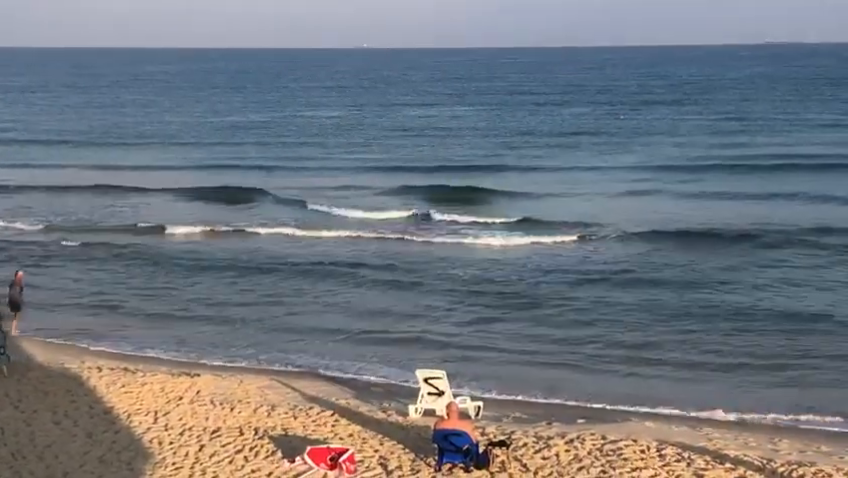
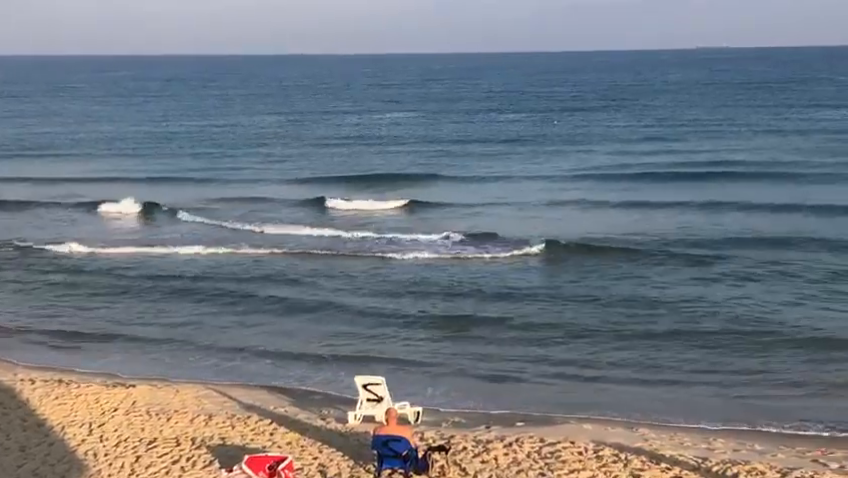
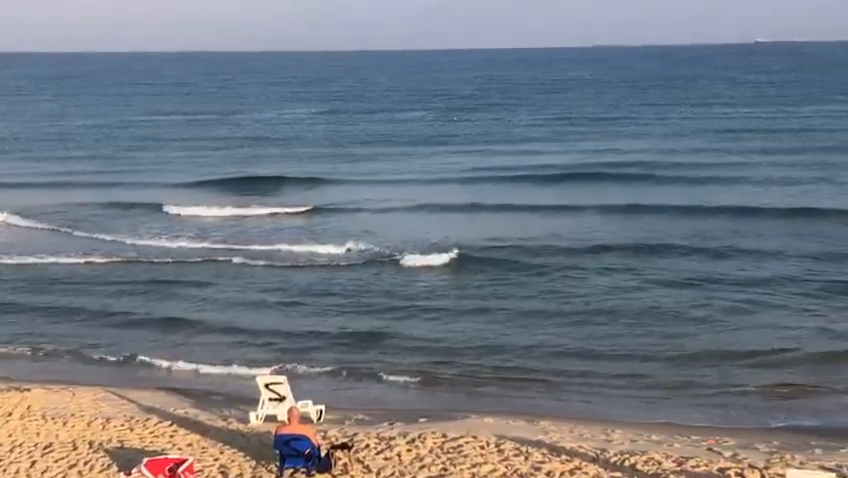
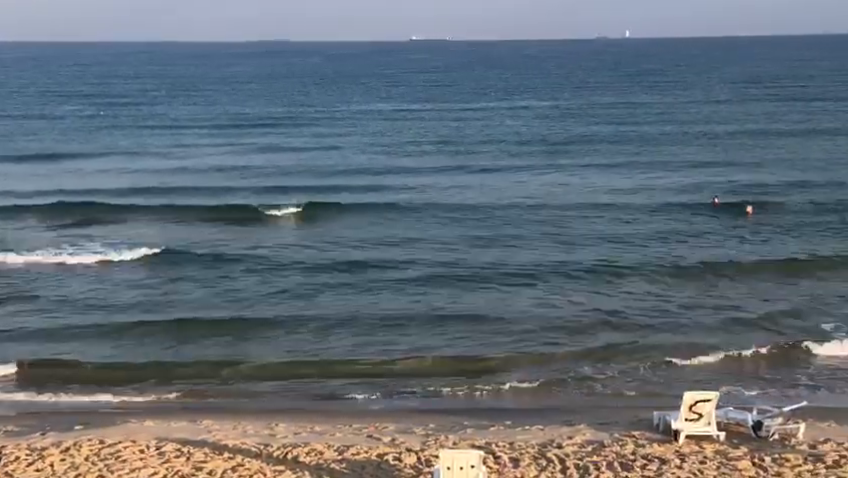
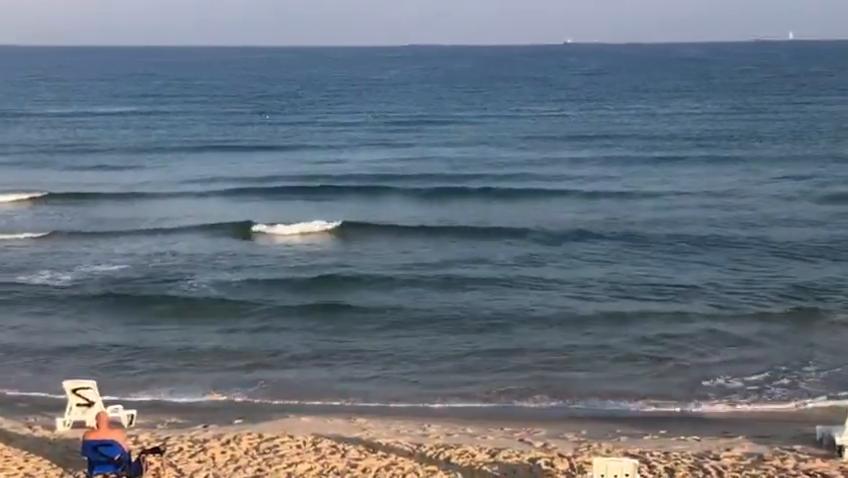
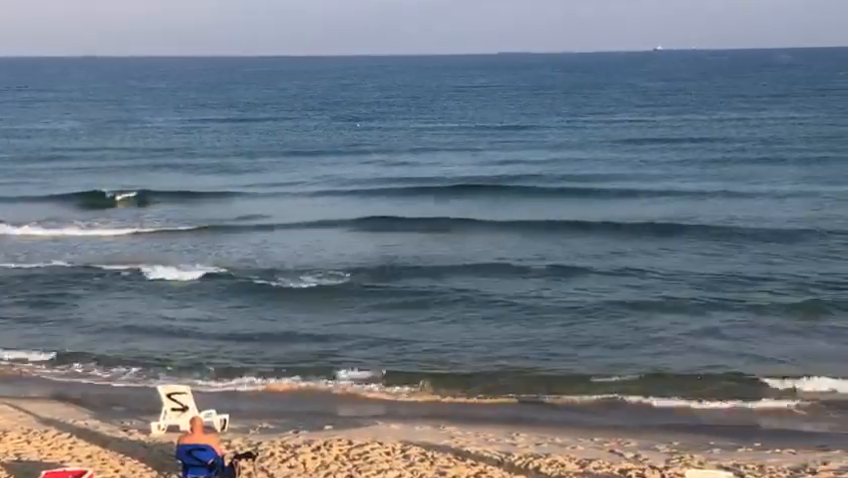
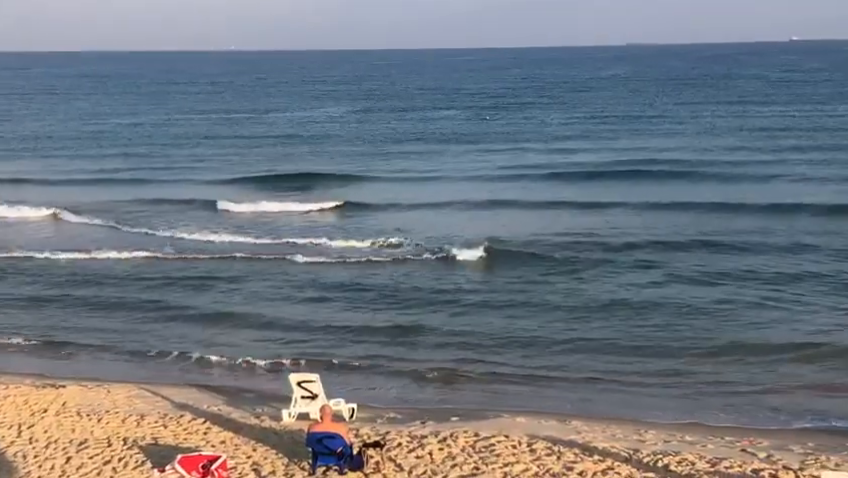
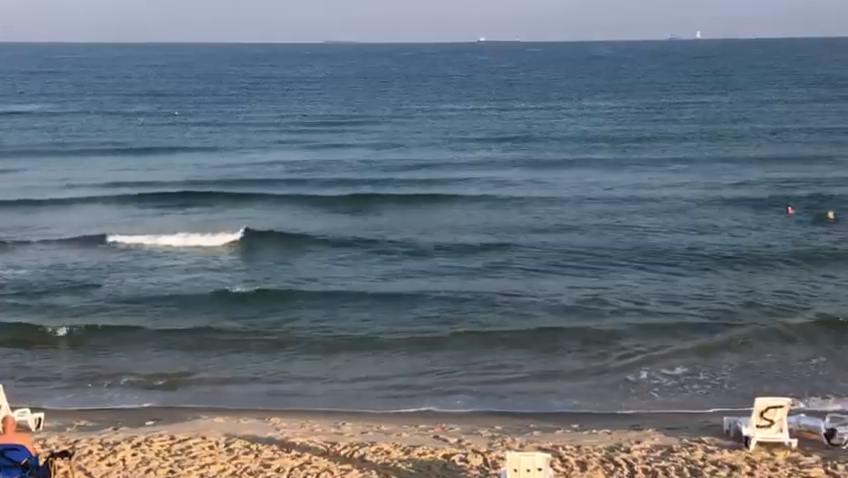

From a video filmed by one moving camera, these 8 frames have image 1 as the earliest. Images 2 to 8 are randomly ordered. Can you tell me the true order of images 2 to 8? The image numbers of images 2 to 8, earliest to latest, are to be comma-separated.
2, 7, 3, 6, 5, 8, 4
